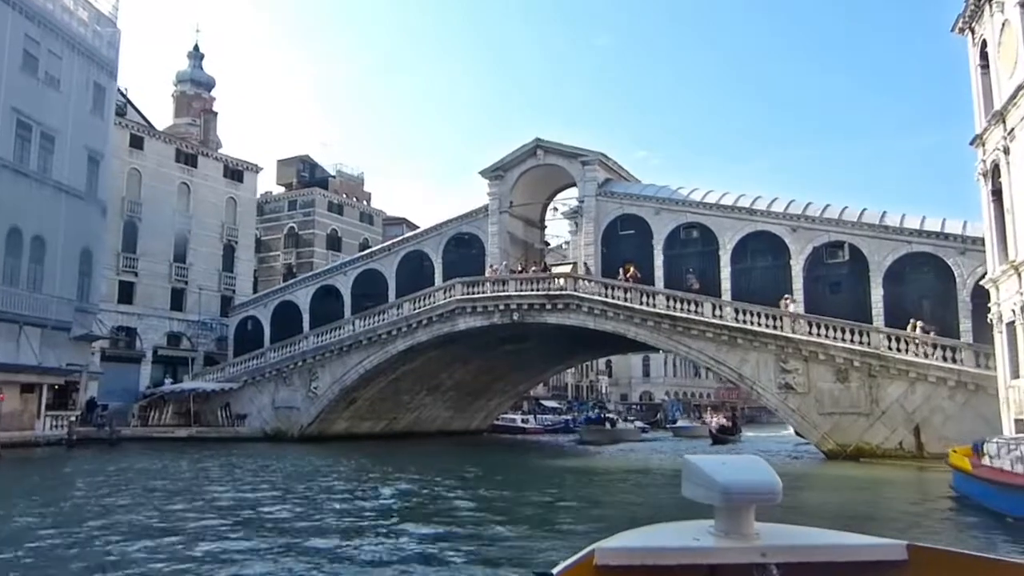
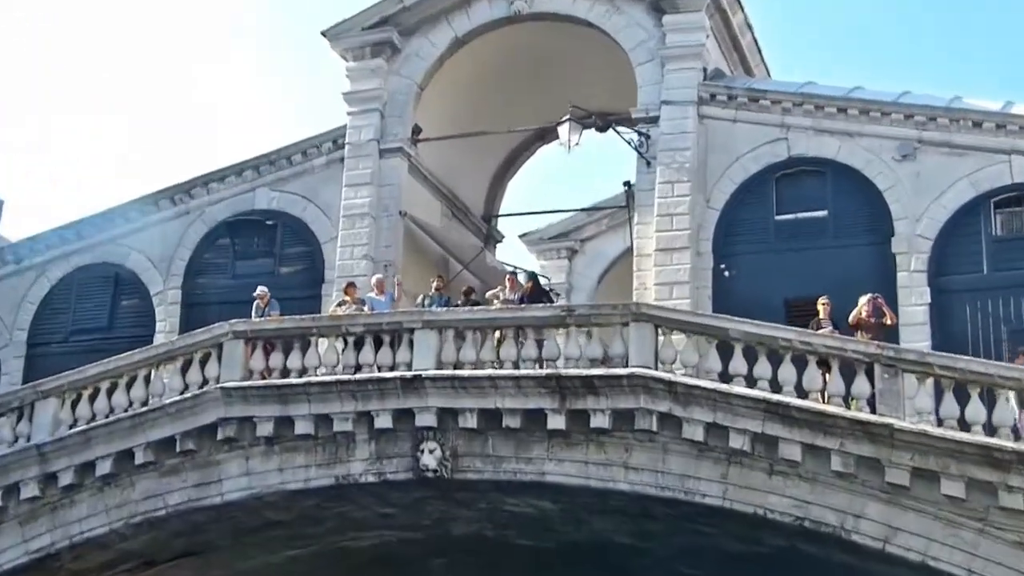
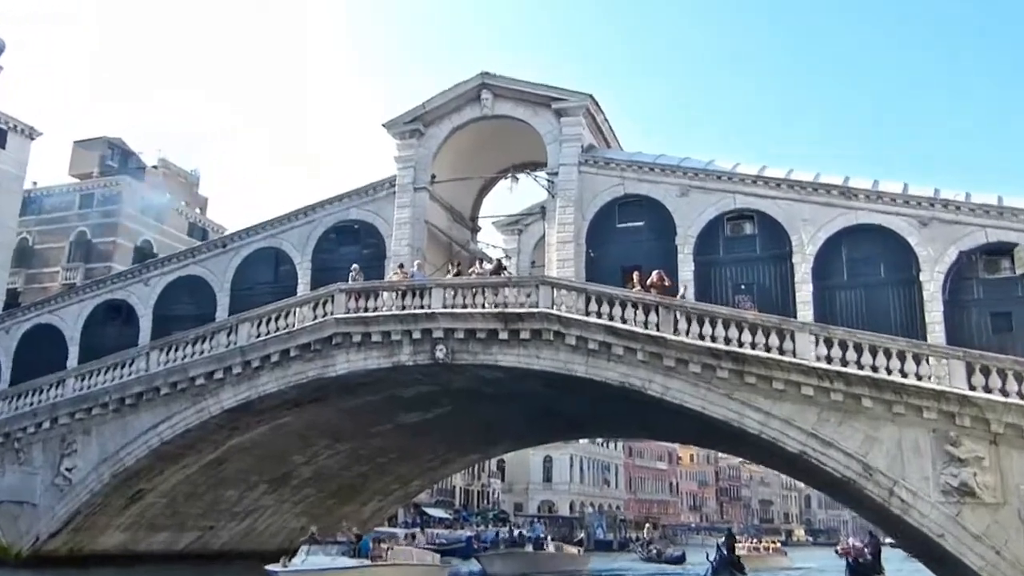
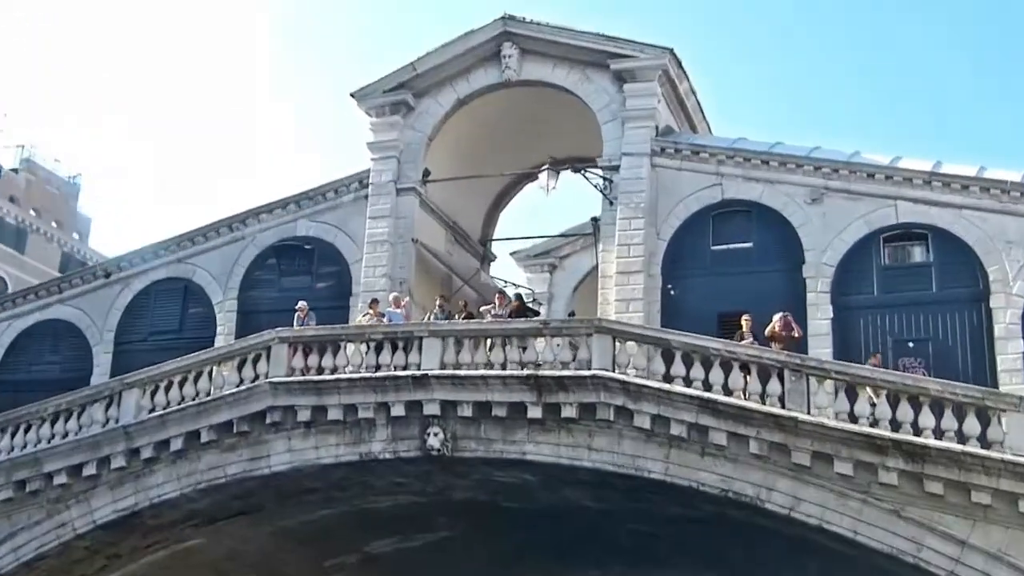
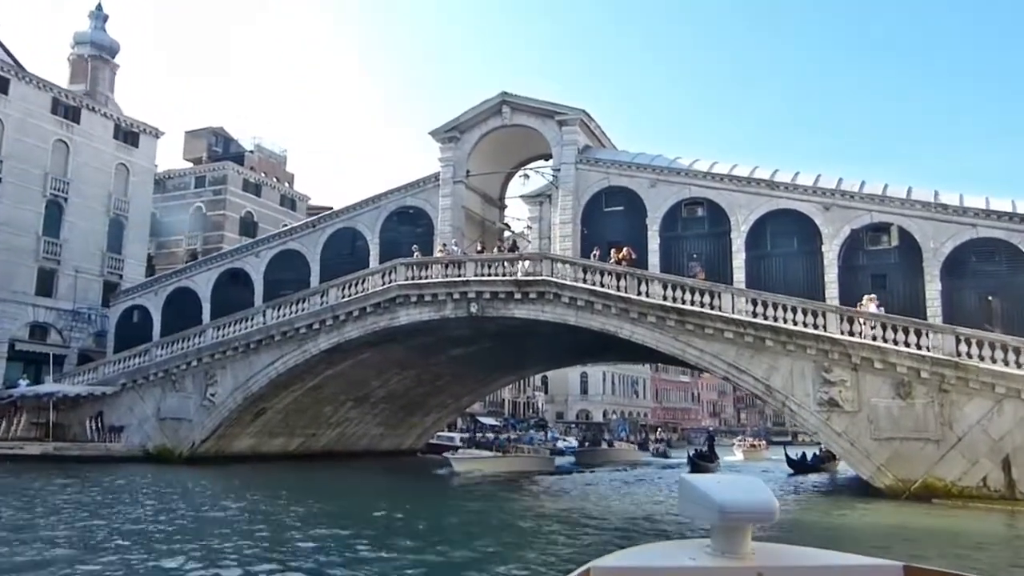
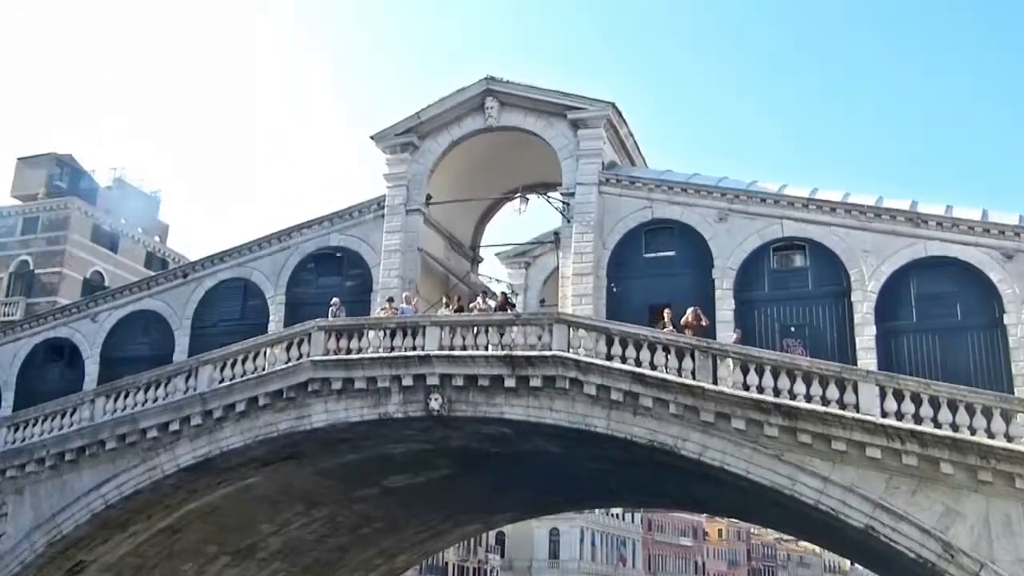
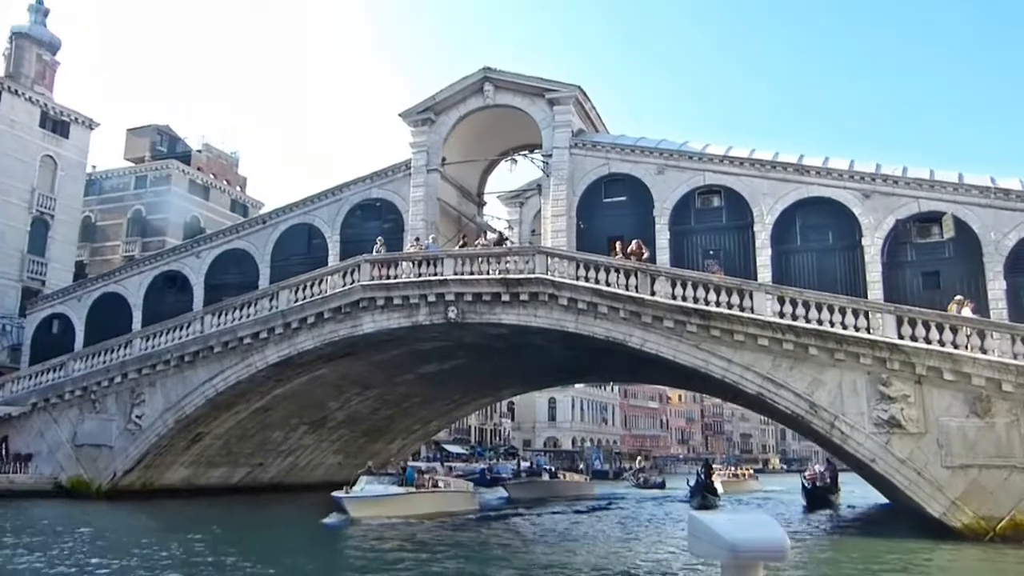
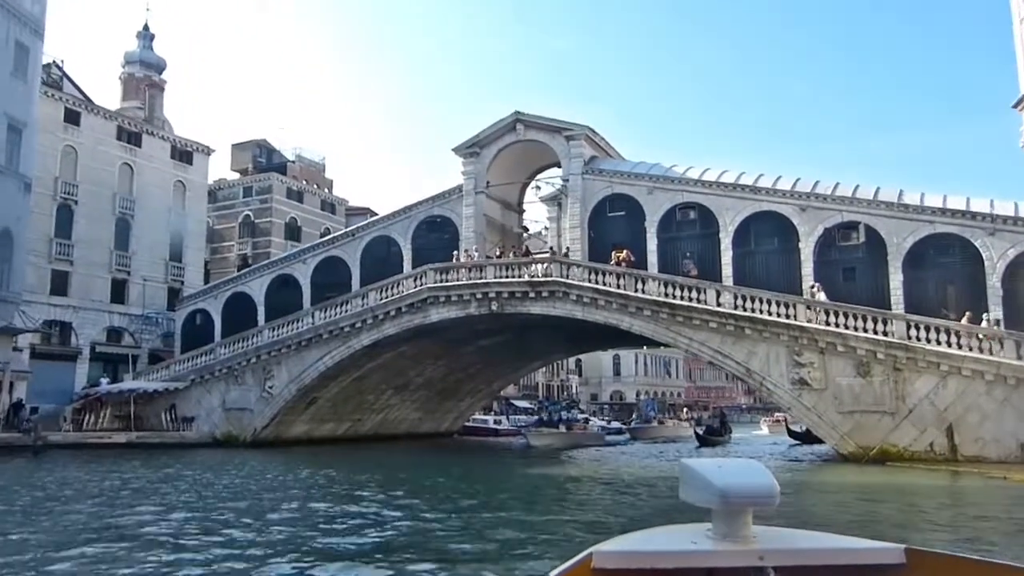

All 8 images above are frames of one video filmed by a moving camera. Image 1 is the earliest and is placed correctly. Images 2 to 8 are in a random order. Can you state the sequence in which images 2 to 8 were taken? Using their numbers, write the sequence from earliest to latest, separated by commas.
8, 5, 7, 3, 6, 4, 2
